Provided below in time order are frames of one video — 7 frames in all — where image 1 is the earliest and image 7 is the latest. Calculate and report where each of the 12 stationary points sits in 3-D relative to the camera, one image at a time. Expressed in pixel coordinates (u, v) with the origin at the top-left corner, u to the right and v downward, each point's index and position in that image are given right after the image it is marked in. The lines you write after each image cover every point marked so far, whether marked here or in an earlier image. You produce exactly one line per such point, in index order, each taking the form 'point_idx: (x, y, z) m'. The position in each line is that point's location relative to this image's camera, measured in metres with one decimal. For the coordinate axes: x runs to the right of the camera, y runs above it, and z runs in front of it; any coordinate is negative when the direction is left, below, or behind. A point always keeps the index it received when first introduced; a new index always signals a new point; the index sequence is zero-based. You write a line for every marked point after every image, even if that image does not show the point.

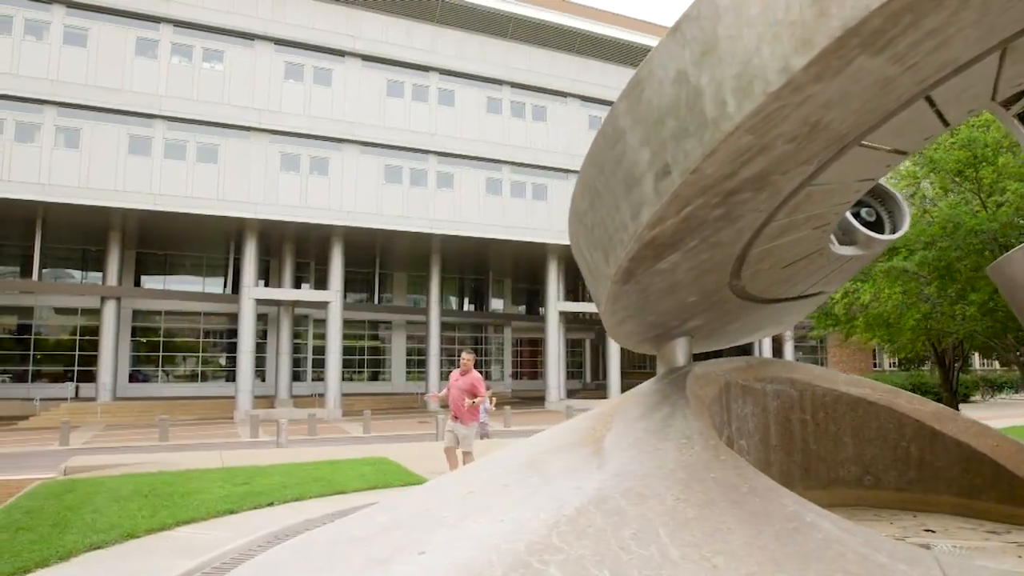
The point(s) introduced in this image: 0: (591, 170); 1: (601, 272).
0: (+0.4, +0.6, +3.6) m
1: (+0.5, +0.1, +3.9) m
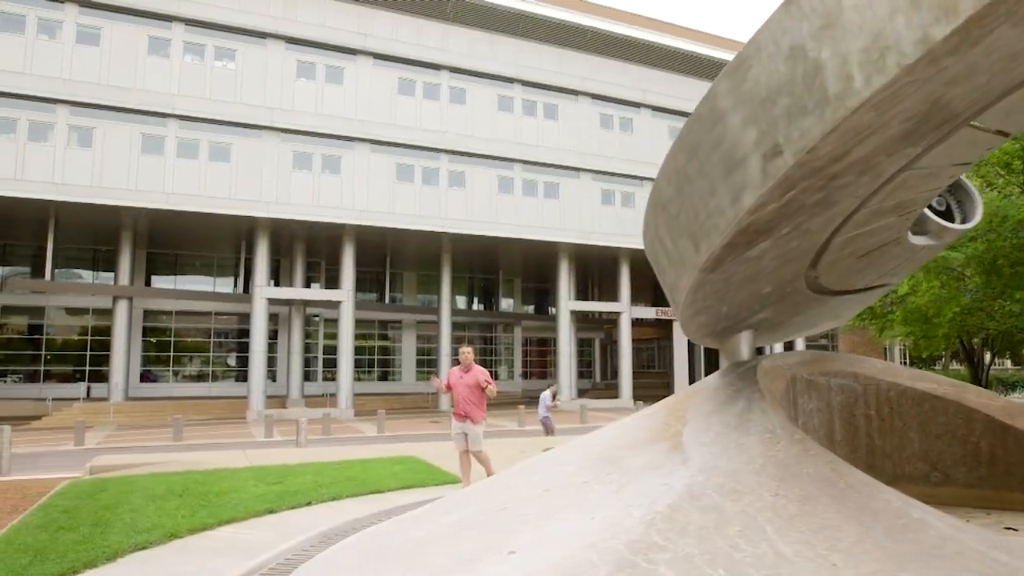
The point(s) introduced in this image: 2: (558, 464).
0: (+0.8, +0.6, +3.5) m
1: (+0.9, +0.1, +3.7) m
2: (+0.3, -1.1, +4.5) m
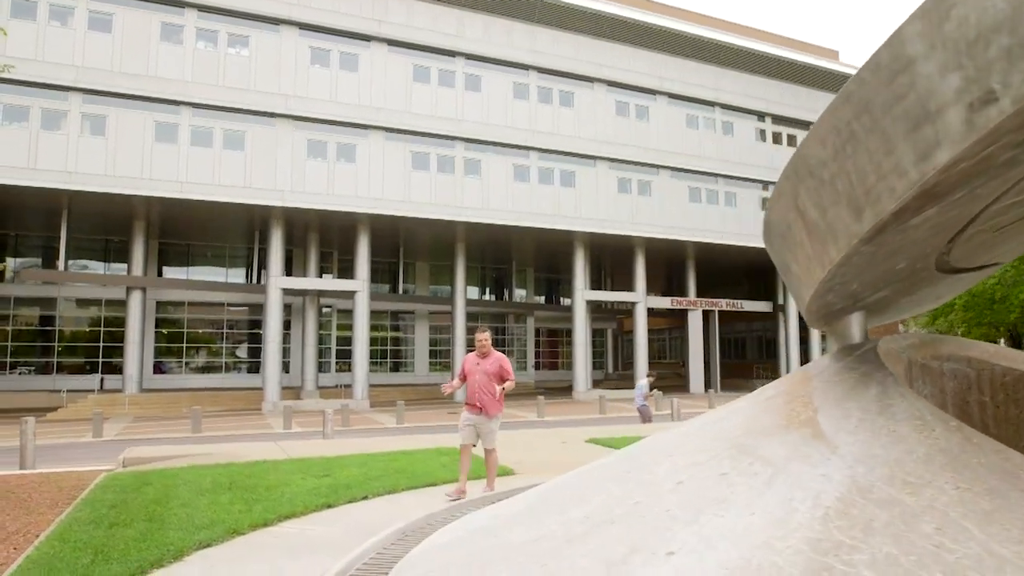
0: (+1.4, +0.7, +3.1) m
1: (+1.5, +0.3, +3.4) m
2: (+0.9, -0.9, +4.2) m
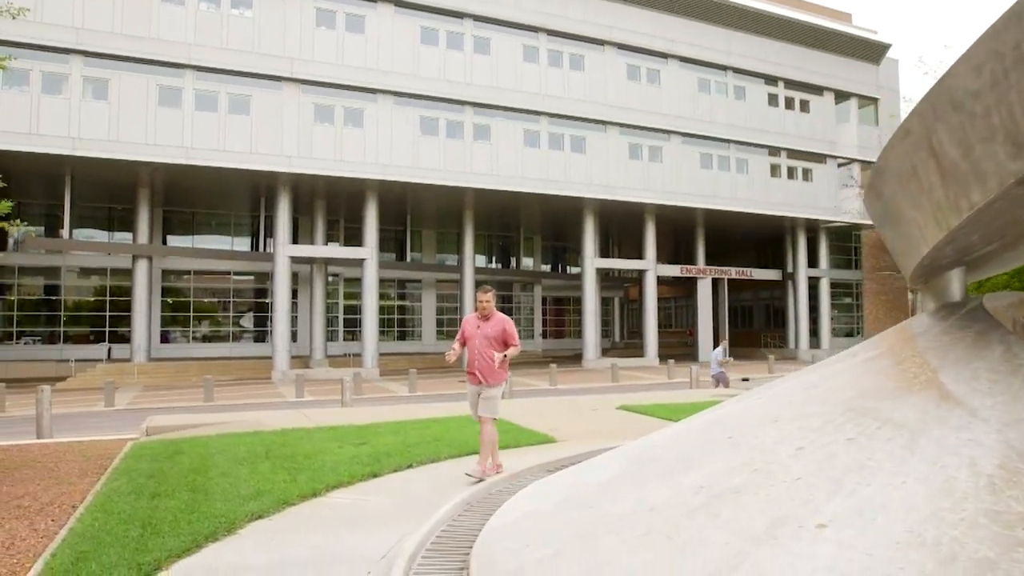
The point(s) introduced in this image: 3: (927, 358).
0: (+1.8, +1.0, +2.8) m
1: (+1.9, +0.5, +3.0) m
2: (+1.4, -0.7, +3.8) m
3: (+2.1, -0.4, +3.8) m
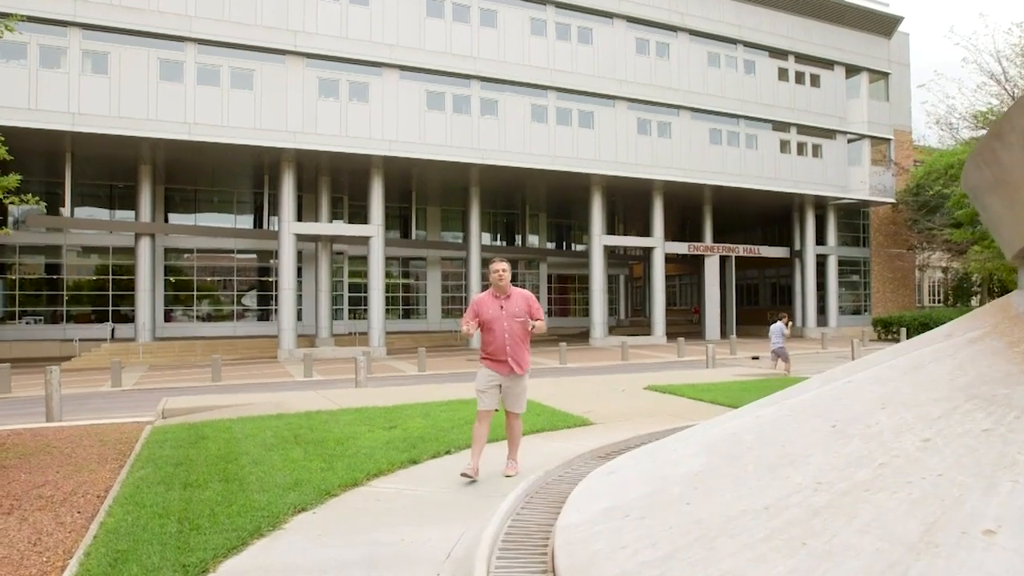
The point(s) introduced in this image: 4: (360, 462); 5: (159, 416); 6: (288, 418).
0: (+2.2, +1.0, +2.4) m
1: (+2.3, +0.6, +2.6) m
2: (+1.7, -0.6, +3.5) m
3: (+2.5, -0.2, +3.5) m
4: (-1.2, -1.4, +5.8) m
5: (-4.5, -1.6, +9.5) m
6: (-2.4, -1.4, +8.0) m
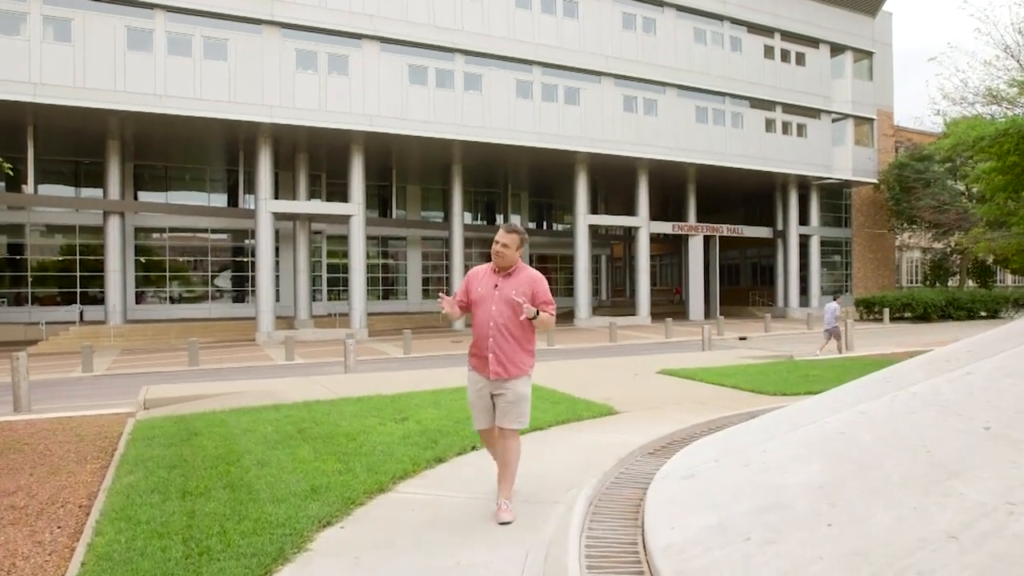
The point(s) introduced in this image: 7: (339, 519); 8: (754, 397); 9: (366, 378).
0: (+2.6, +1.1, +1.8) m
1: (+2.7, +0.7, +2.1) m
2: (+2.1, -0.5, +2.9) m
3: (+2.9, -0.1, +2.9) m
4: (-0.9, -1.2, +5.1) m
5: (-4.4, -1.4, +8.7) m
6: (-2.2, -1.2, +7.3) m
7: (-0.9, -1.2, +4.0) m
8: (+2.7, -1.2, +8.1) m
9: (-2.3, -1.4, +11.5) m
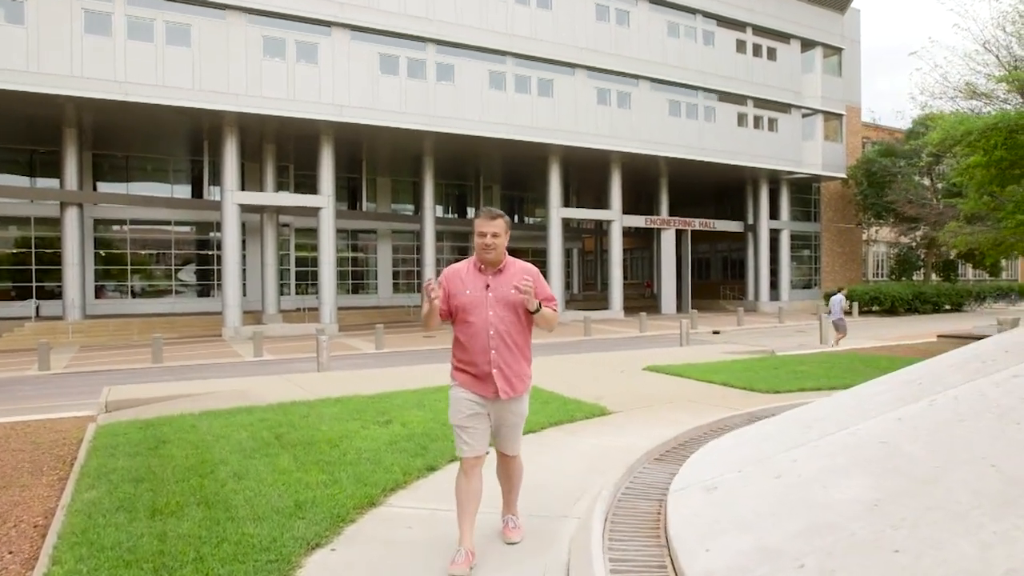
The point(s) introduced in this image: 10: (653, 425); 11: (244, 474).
0: (+2.7, +1.1, +1.5) m
1: (+2.8, +0.7, +1.8) m
2: (+2.2, -0.4, +2.7) m
3: (+2.9, -0.1, +2.7) m
4: (-0.9, -1.2, +4.7) m
5: (-4.5, -1.3, +8.2) m
6: (-2.4, -1.2, +6.9) m
7: (-0.9, -1.2, +3.6) m
8: (+2.5, -1.1, +7.8) m
9: (-2.6, -1.3, +11.1) m
10: (+1.2, -1.1, +6.2) m
11: (-1.7, -1.2, +4.7) m
